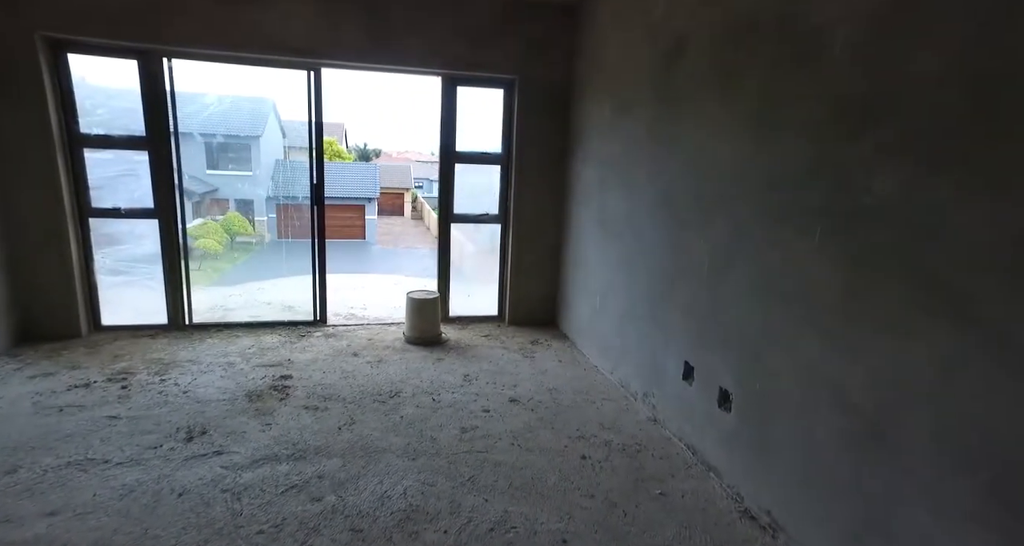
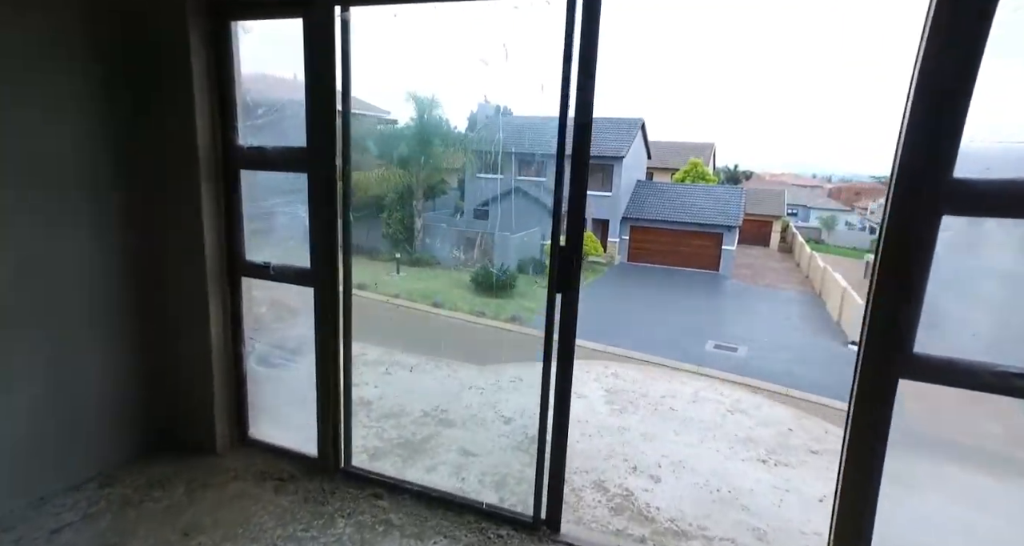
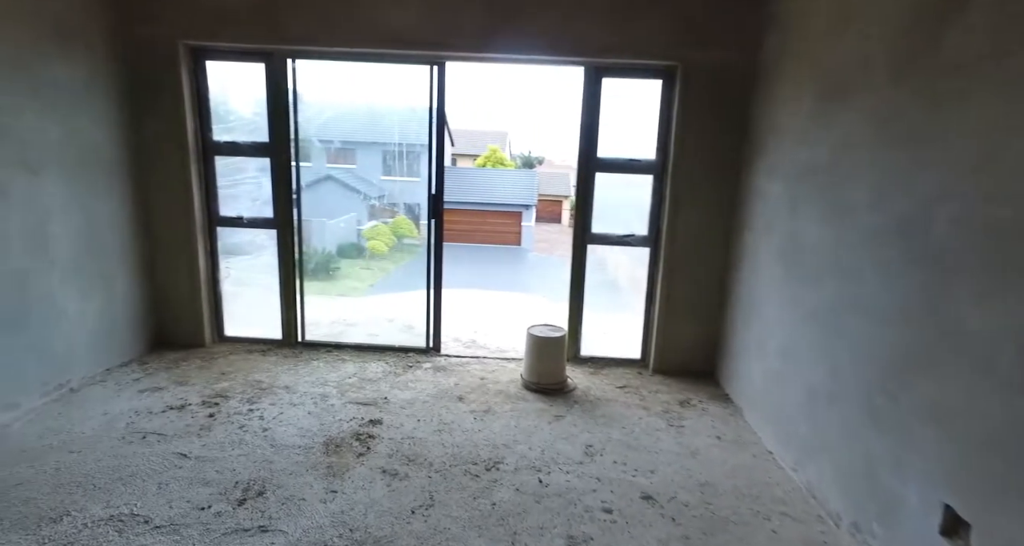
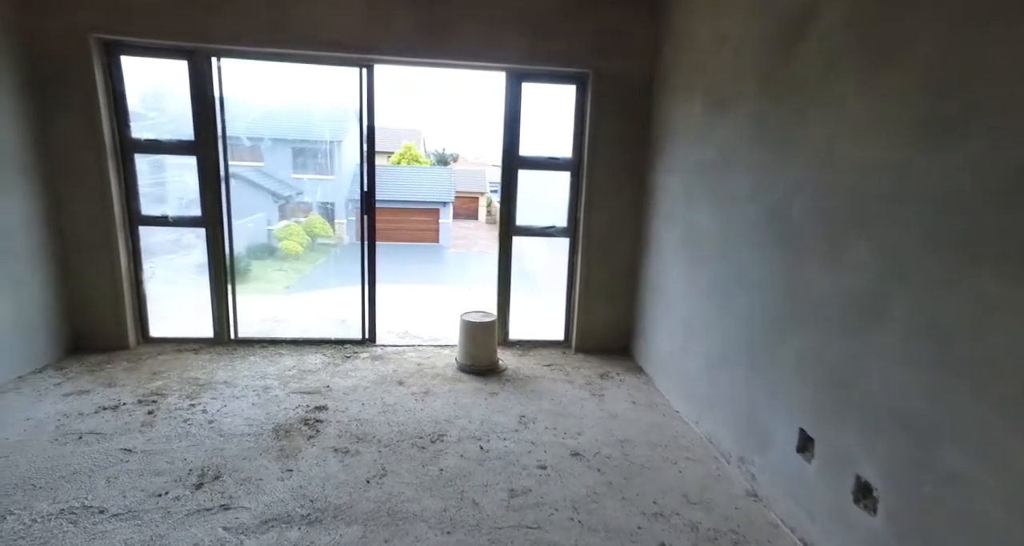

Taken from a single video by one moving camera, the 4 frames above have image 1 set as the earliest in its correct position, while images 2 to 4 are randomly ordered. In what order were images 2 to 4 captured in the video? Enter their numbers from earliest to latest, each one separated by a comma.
4, 3, 2
